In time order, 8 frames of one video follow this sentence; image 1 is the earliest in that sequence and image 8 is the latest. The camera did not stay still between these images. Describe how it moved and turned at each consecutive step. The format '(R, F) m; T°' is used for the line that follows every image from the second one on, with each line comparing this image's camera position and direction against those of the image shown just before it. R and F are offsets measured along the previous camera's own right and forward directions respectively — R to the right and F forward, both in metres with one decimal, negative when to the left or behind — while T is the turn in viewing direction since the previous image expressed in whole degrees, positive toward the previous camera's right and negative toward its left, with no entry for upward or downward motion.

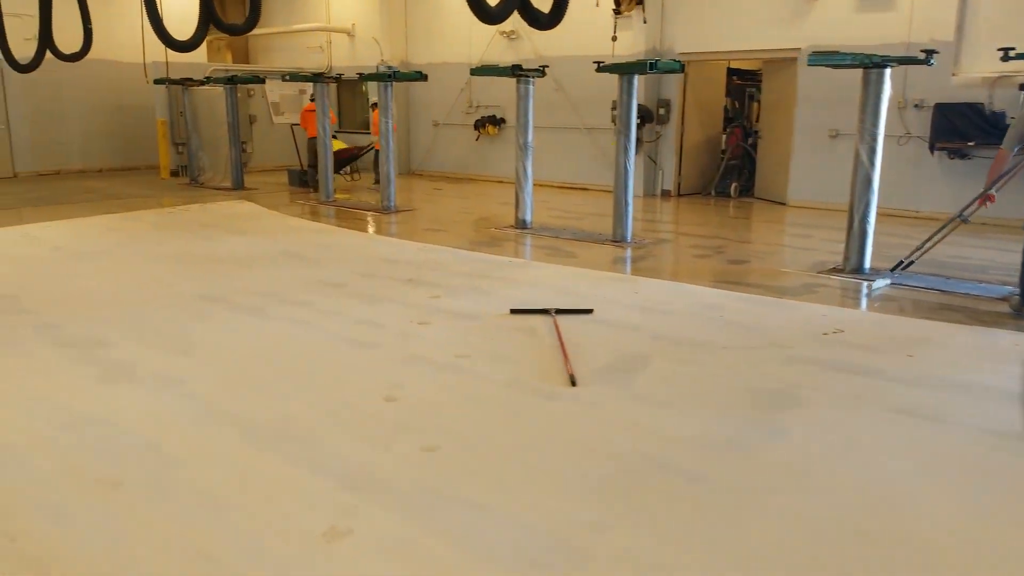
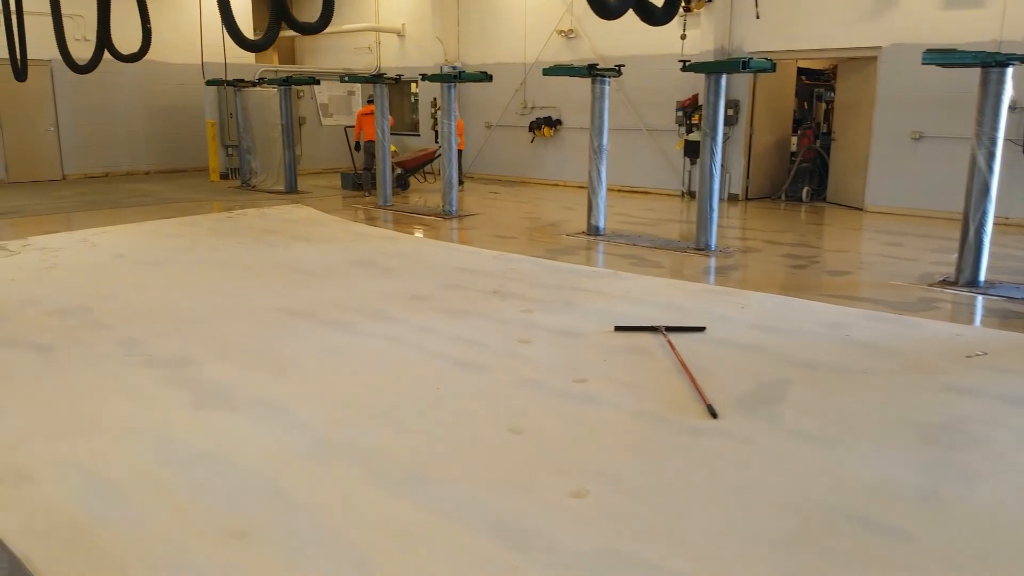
(-0.4, +0.3) m; -2°
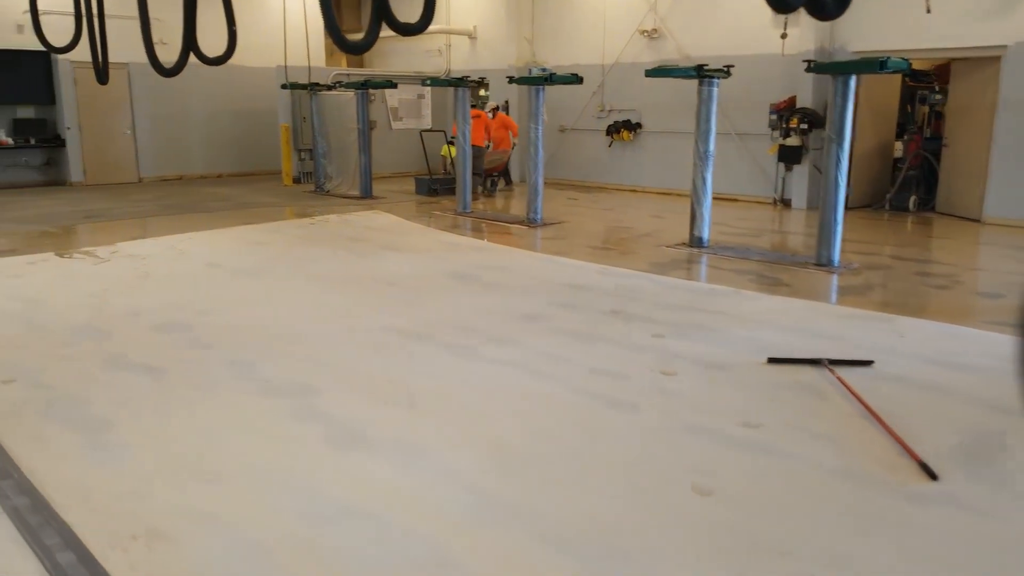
(-0.4, +0.3) m; -3°
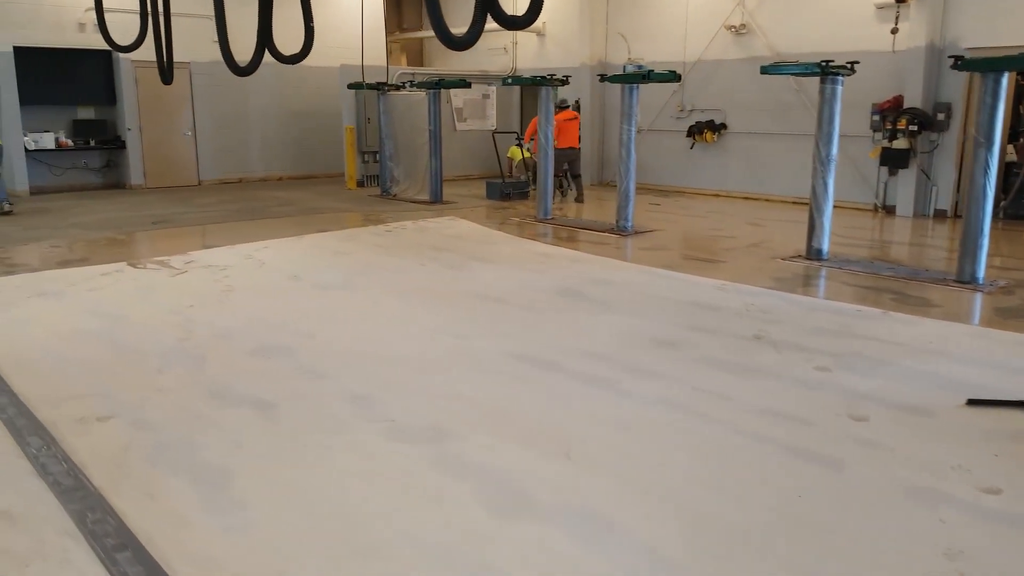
(-0.5, +0.5) m; -2°
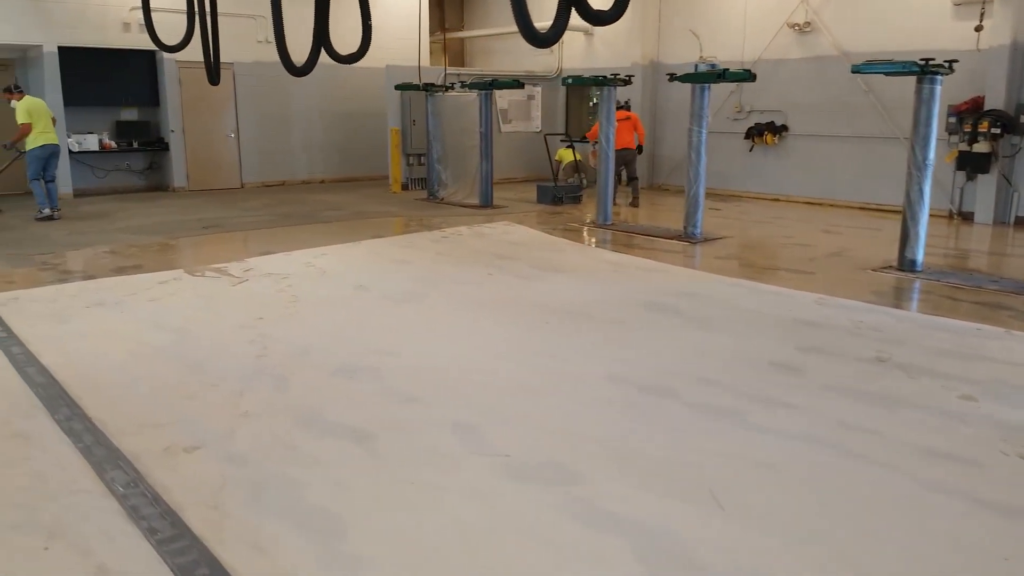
(-0.4, +0.3) m; -1°
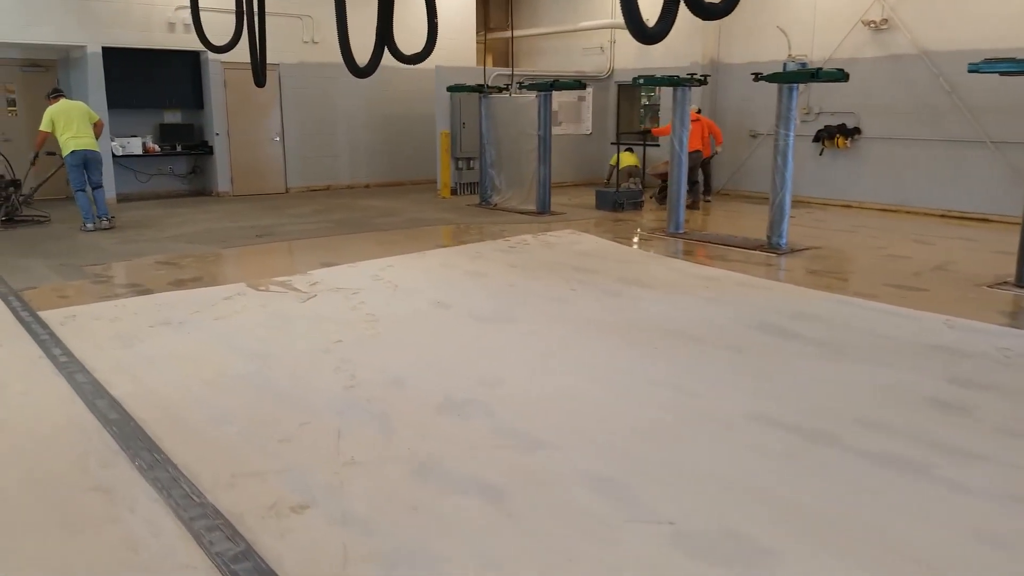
(-0.4, +0.4) m; -1°
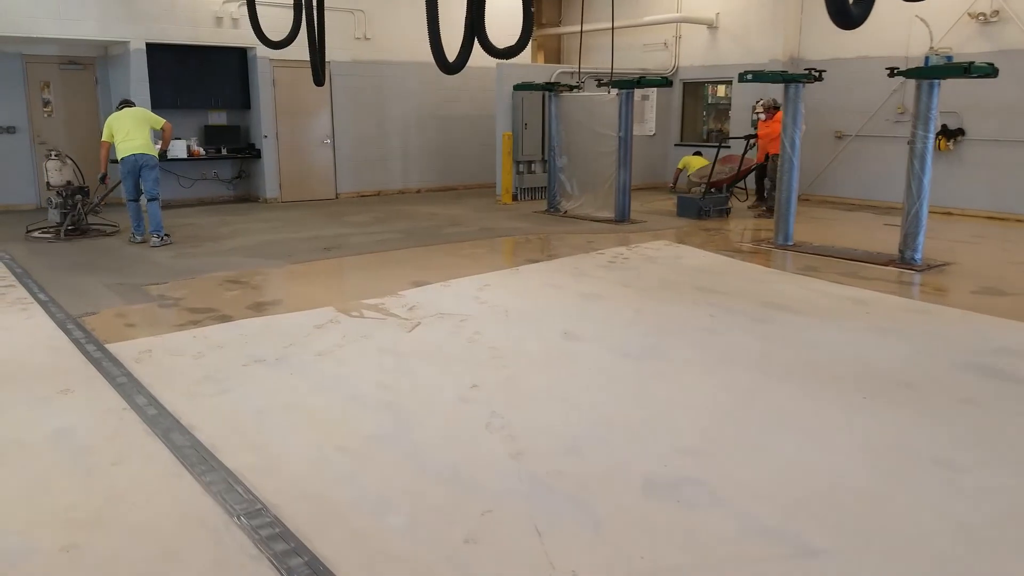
(-0.6, +0.6) m; -1°
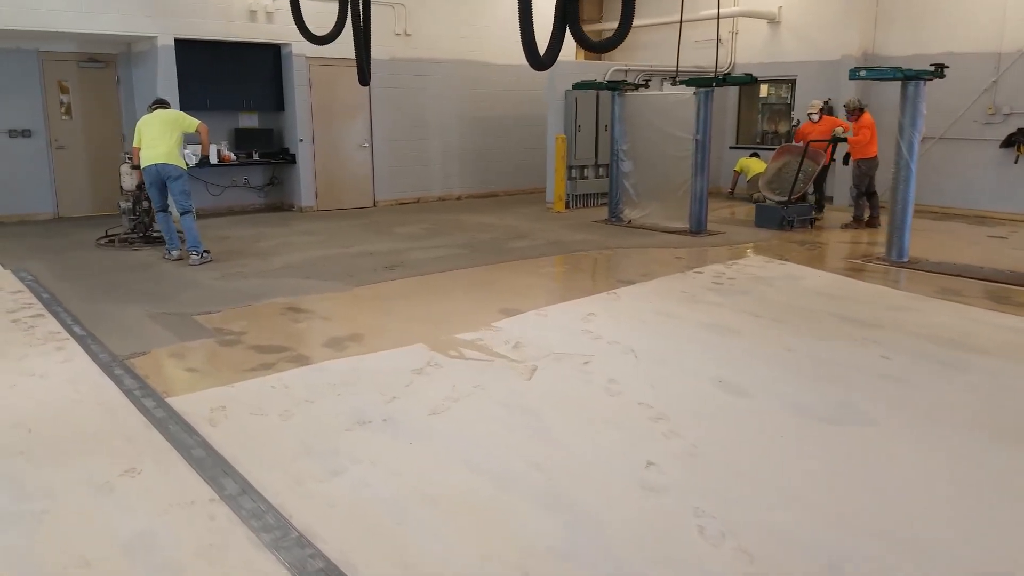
(-0.6, +0.7) m; 0°
